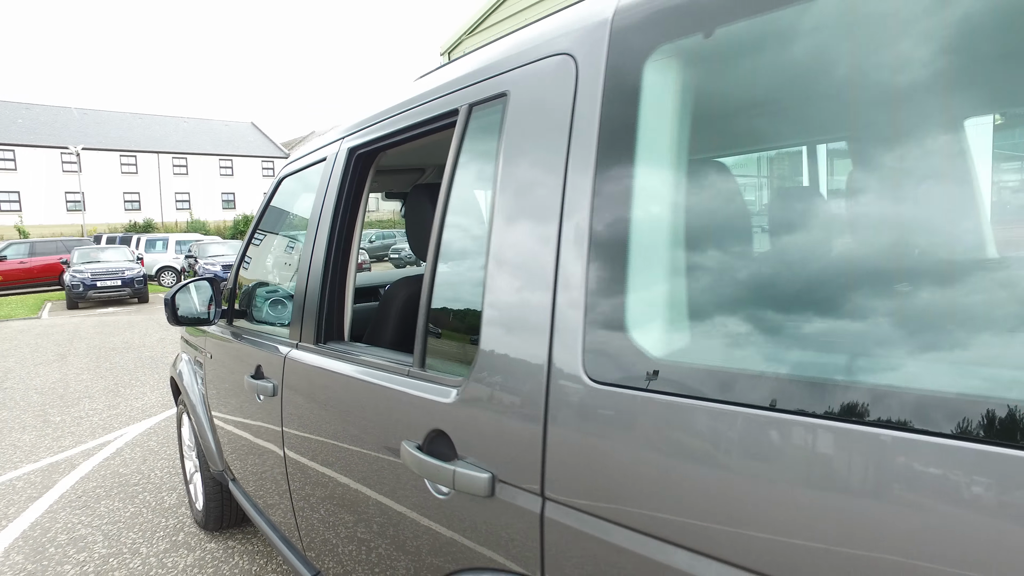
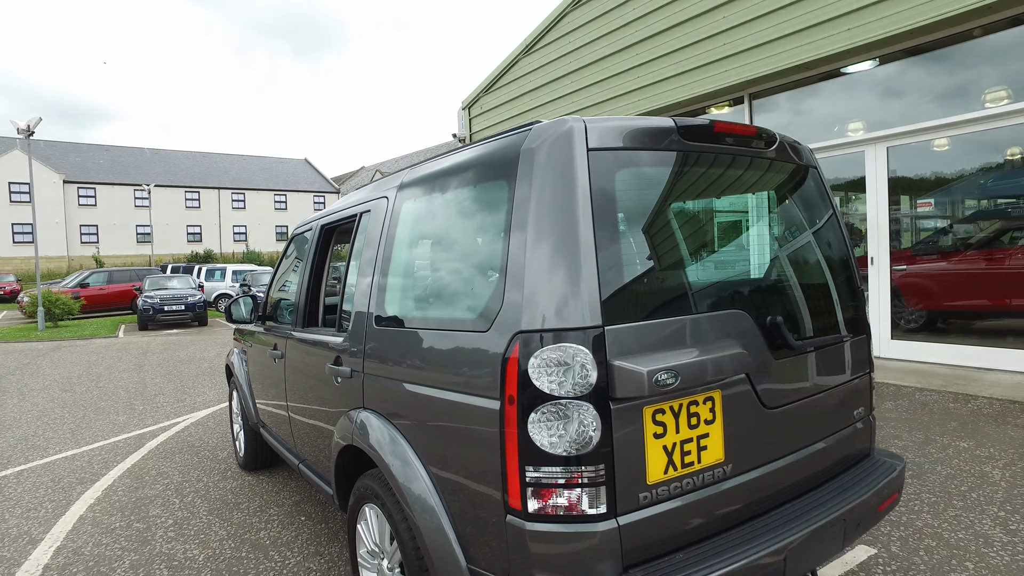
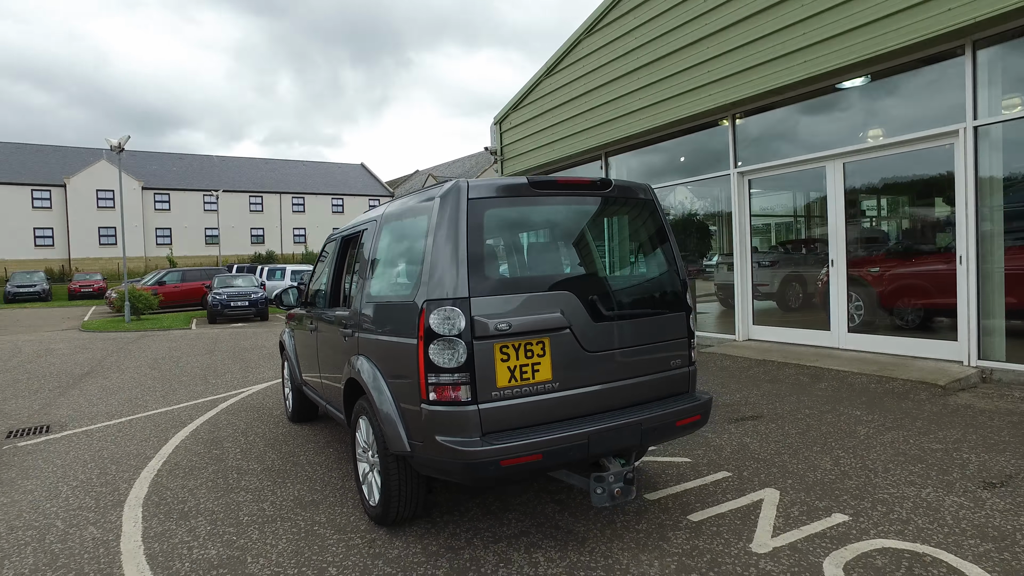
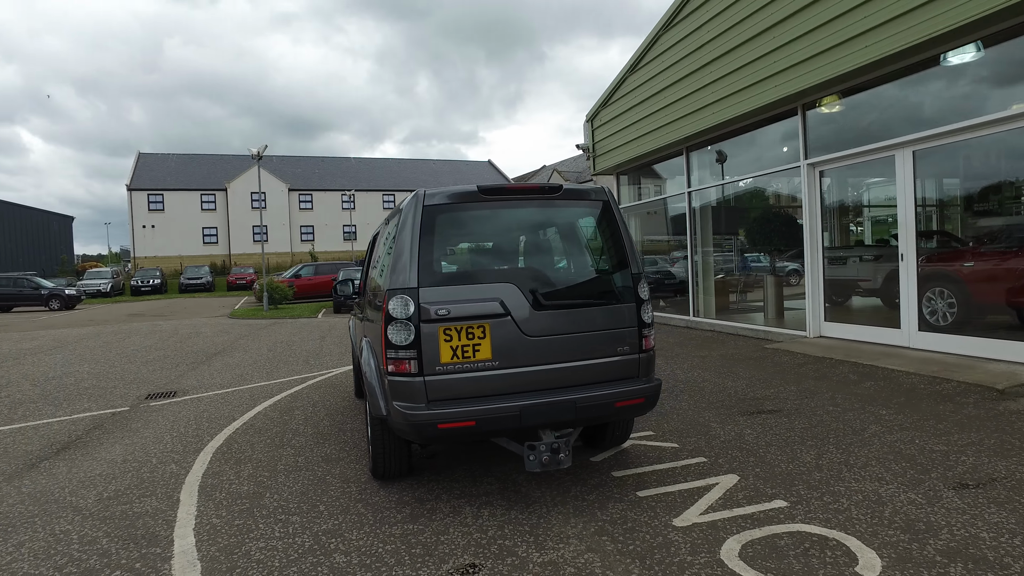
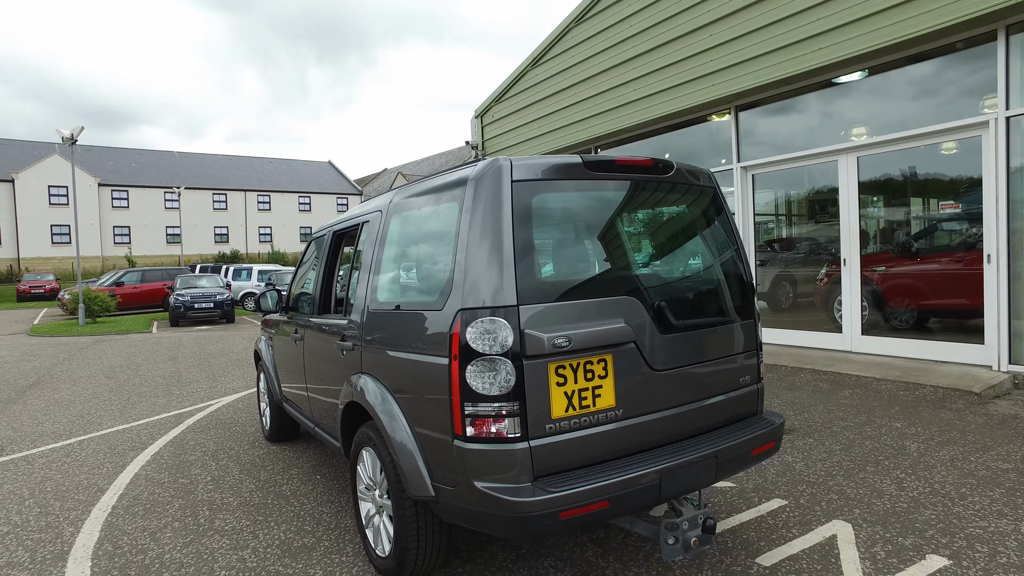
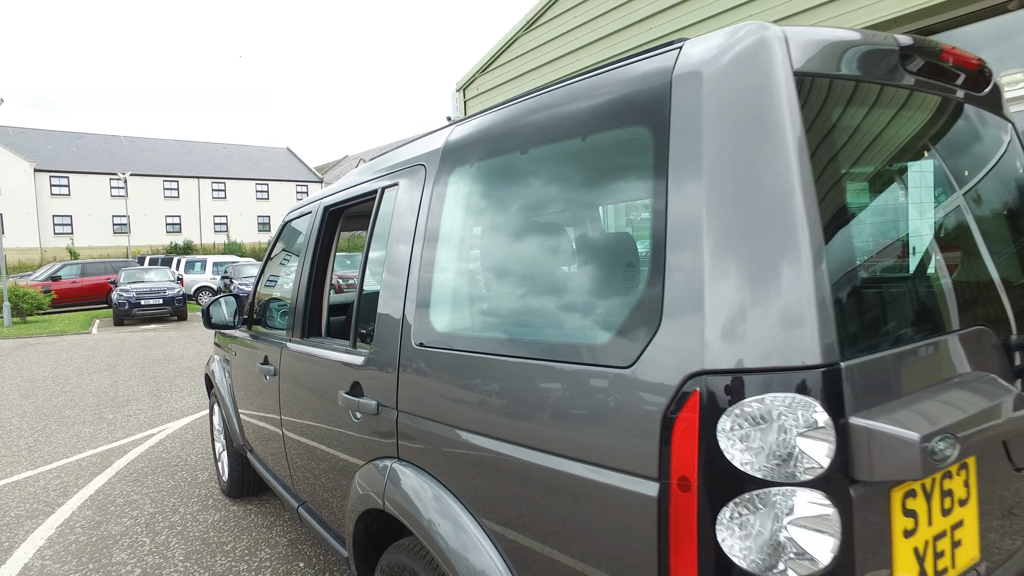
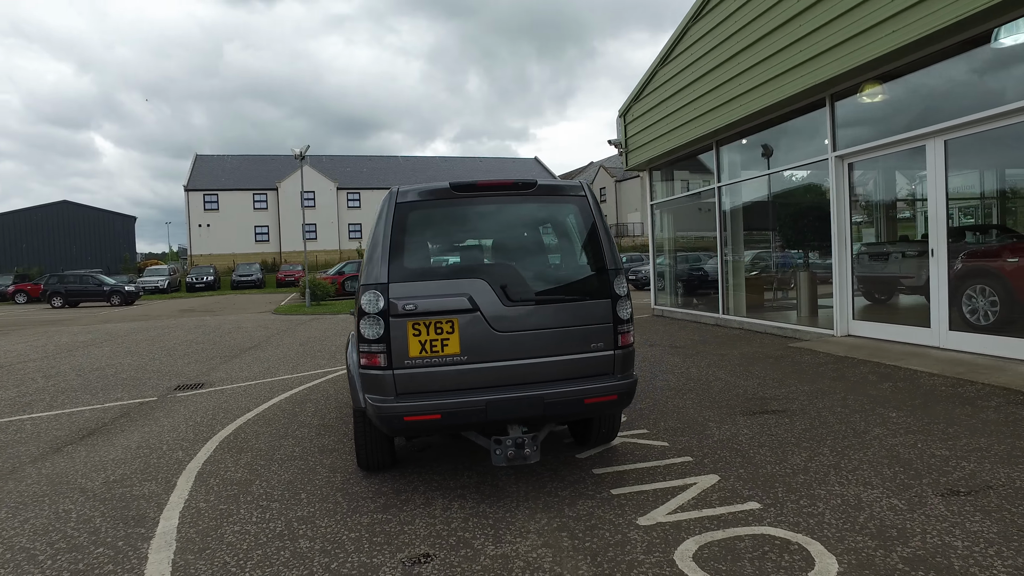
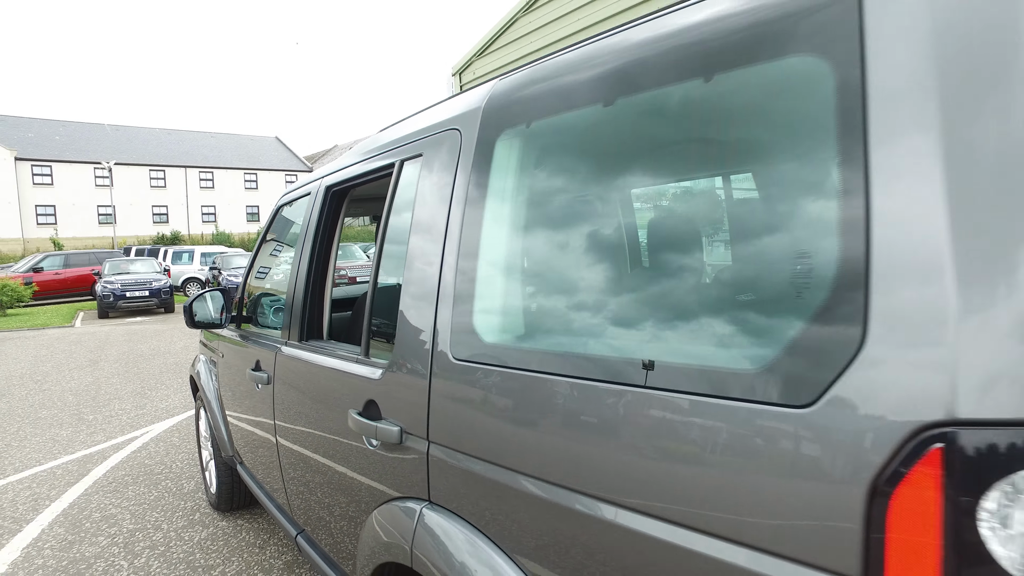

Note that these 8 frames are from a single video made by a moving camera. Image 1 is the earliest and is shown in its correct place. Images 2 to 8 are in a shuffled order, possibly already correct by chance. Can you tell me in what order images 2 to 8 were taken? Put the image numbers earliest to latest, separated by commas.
8, 6, 2, 5, 3, 4, 7
